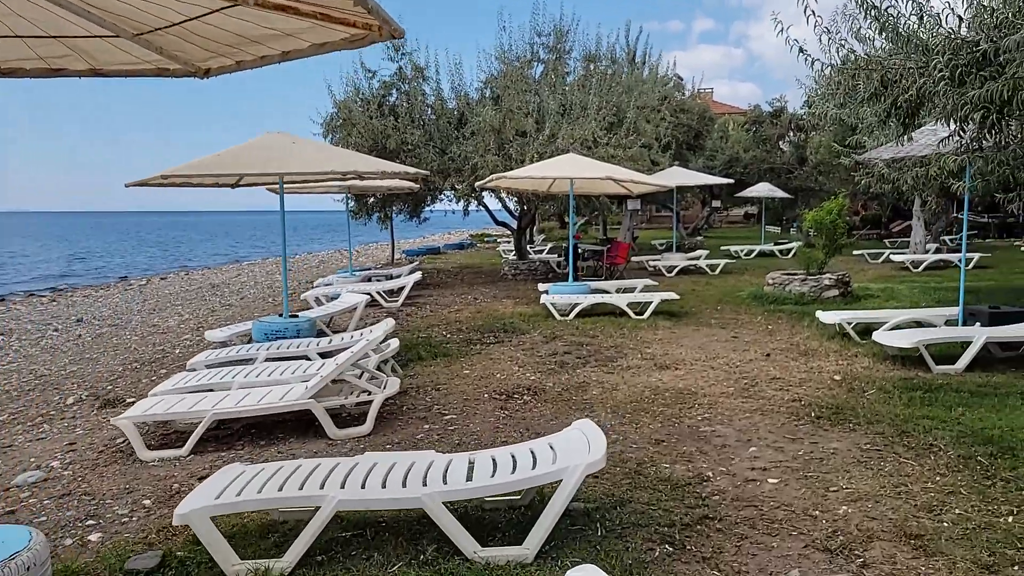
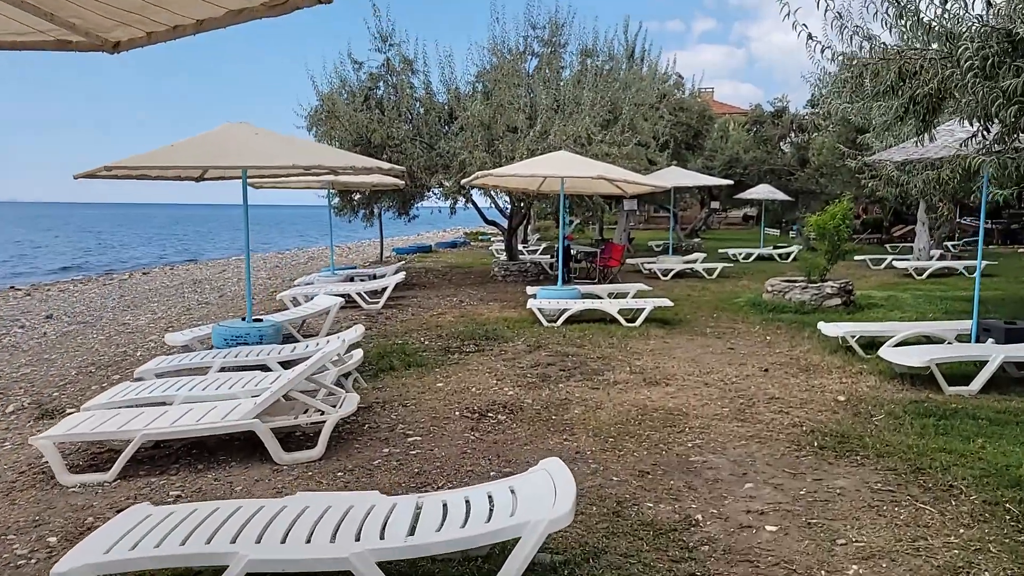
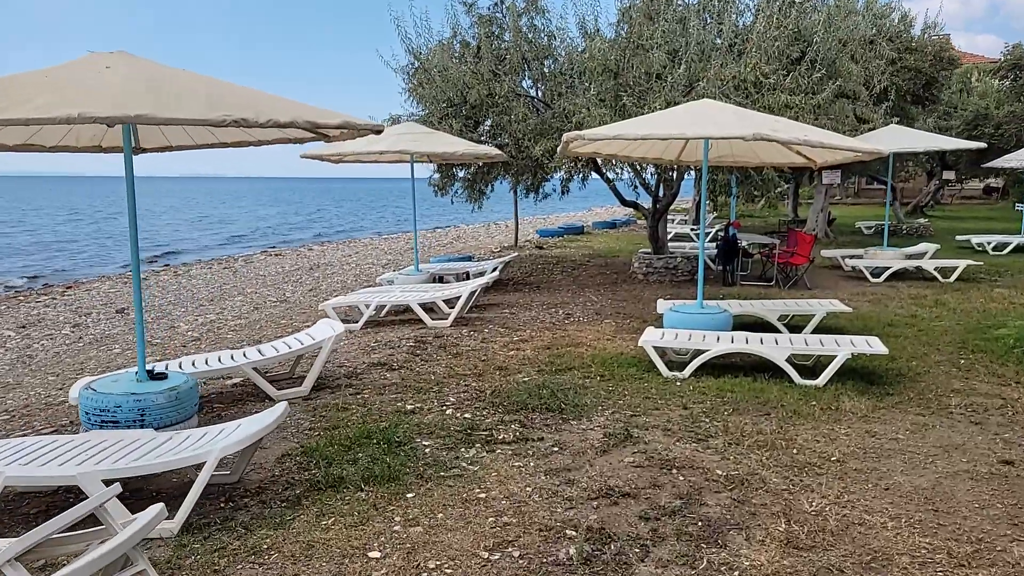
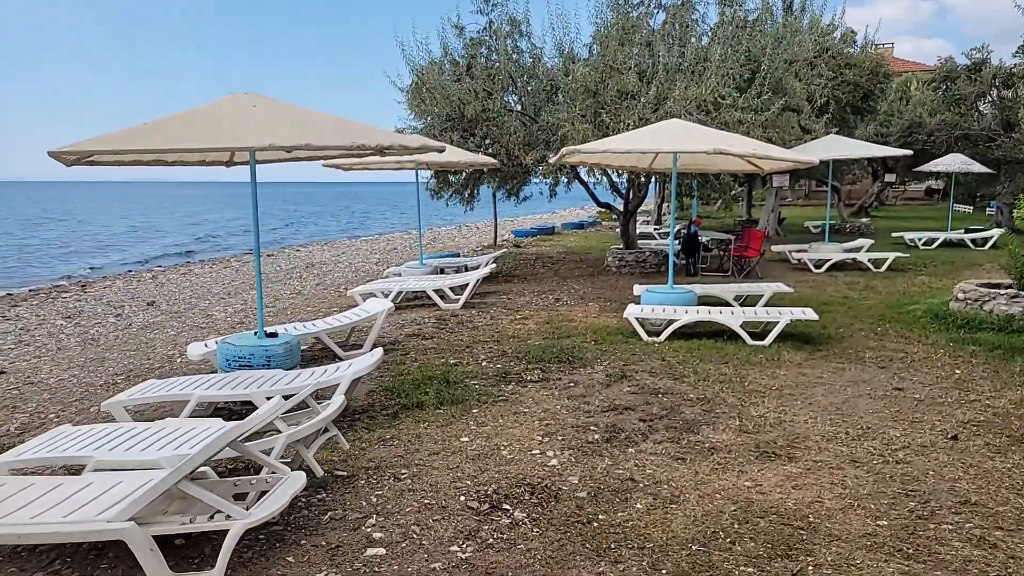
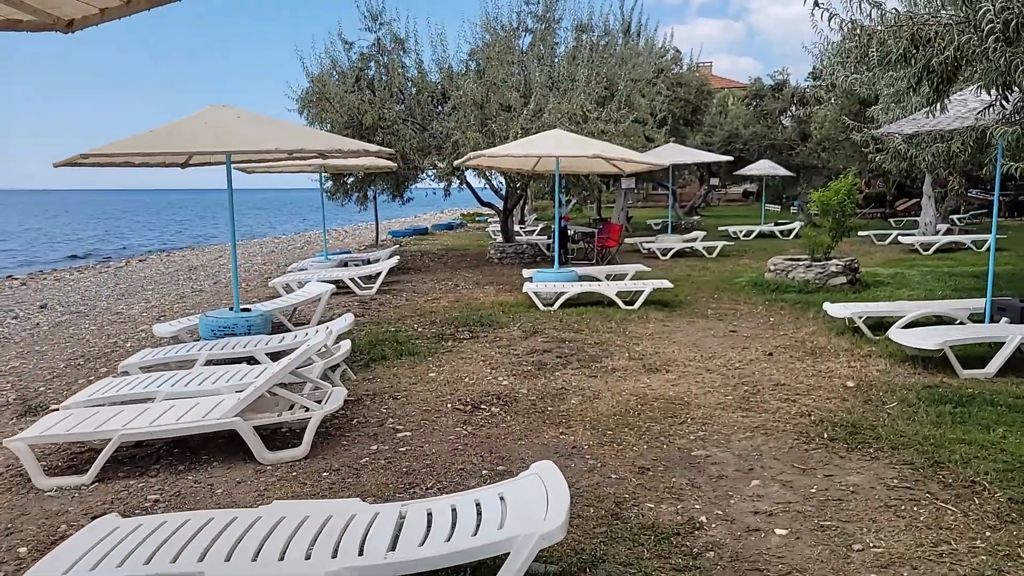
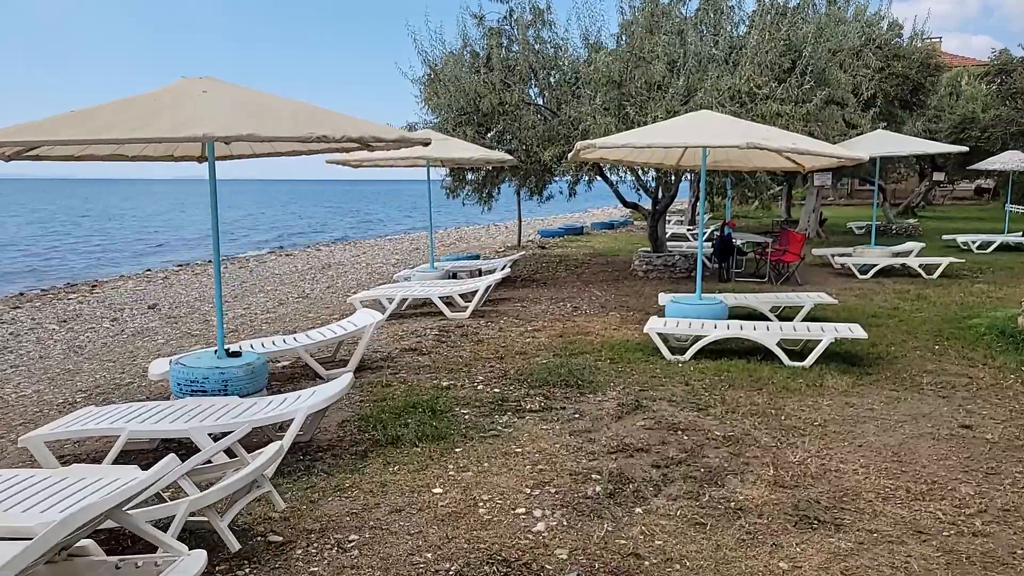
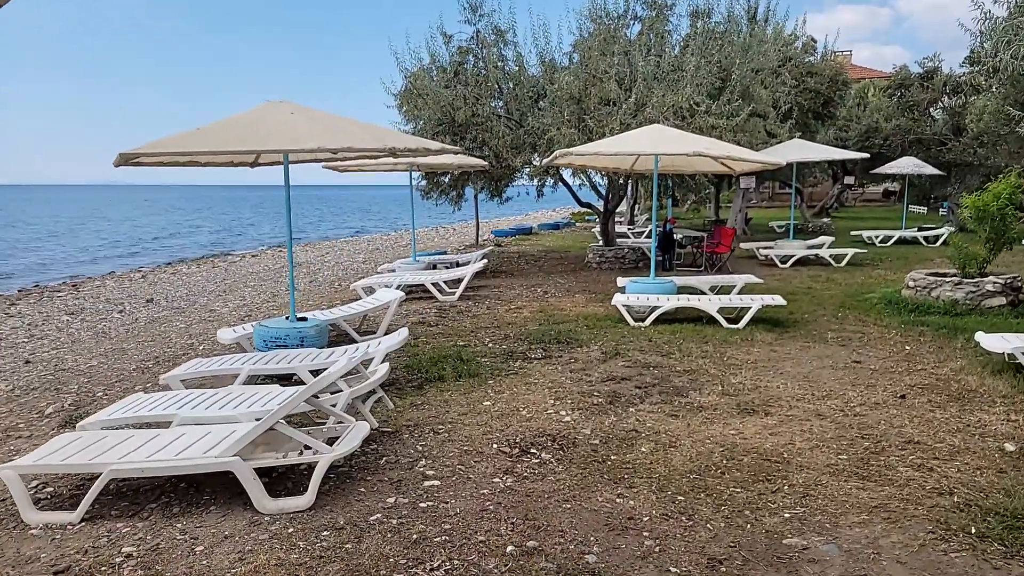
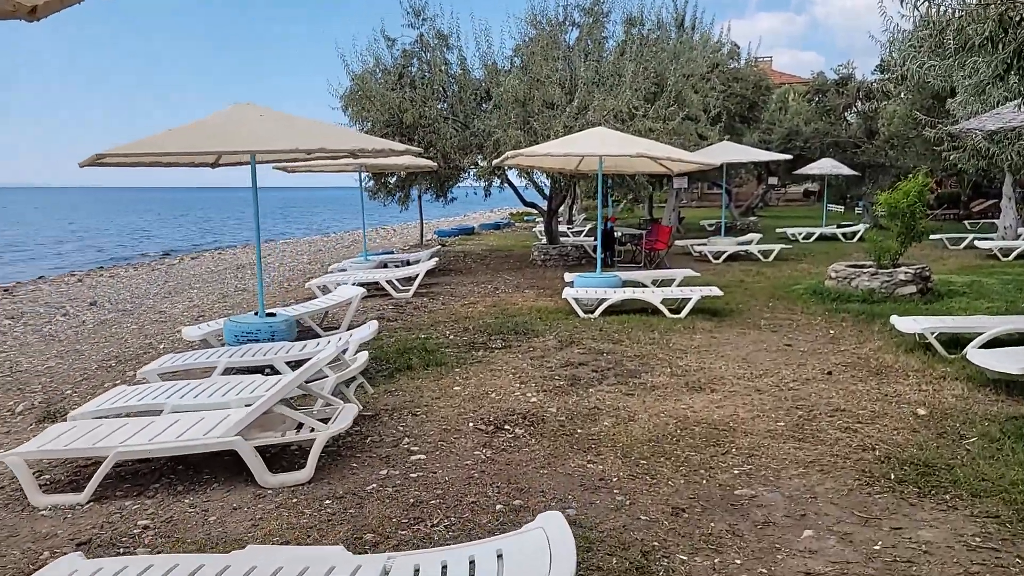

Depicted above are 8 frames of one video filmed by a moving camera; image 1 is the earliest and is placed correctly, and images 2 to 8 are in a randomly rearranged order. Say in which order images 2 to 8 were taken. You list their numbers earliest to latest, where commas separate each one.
2, 5, 8, 7, 4, 6, 3
